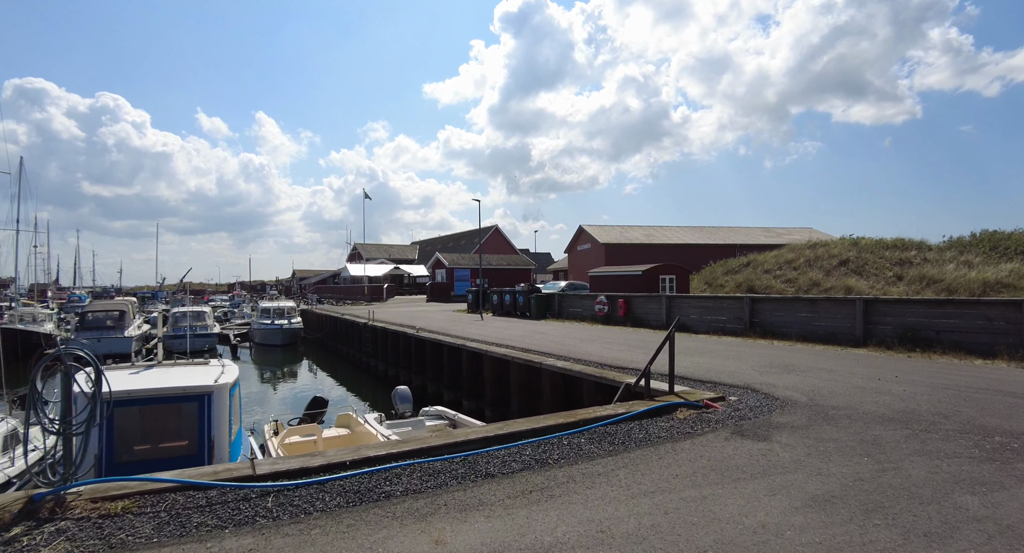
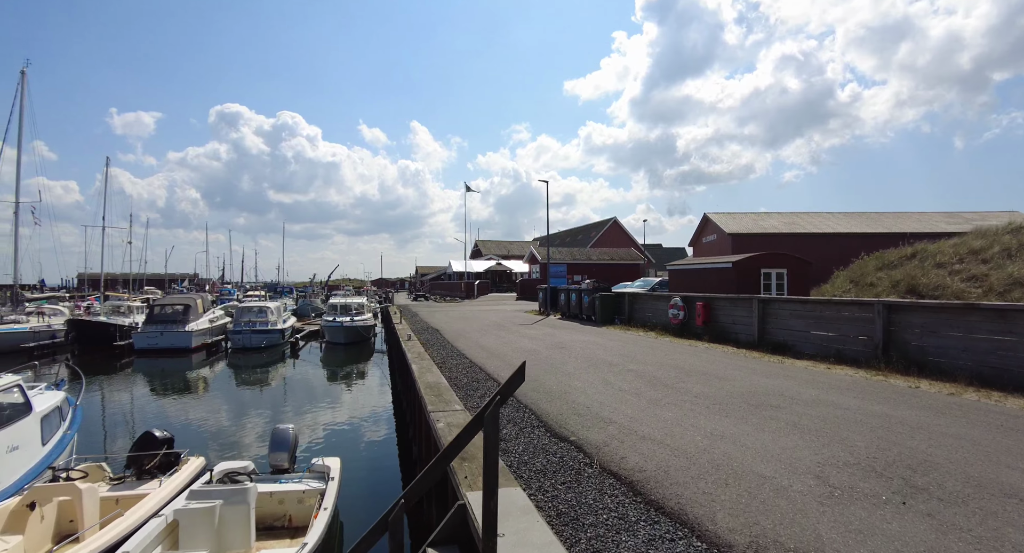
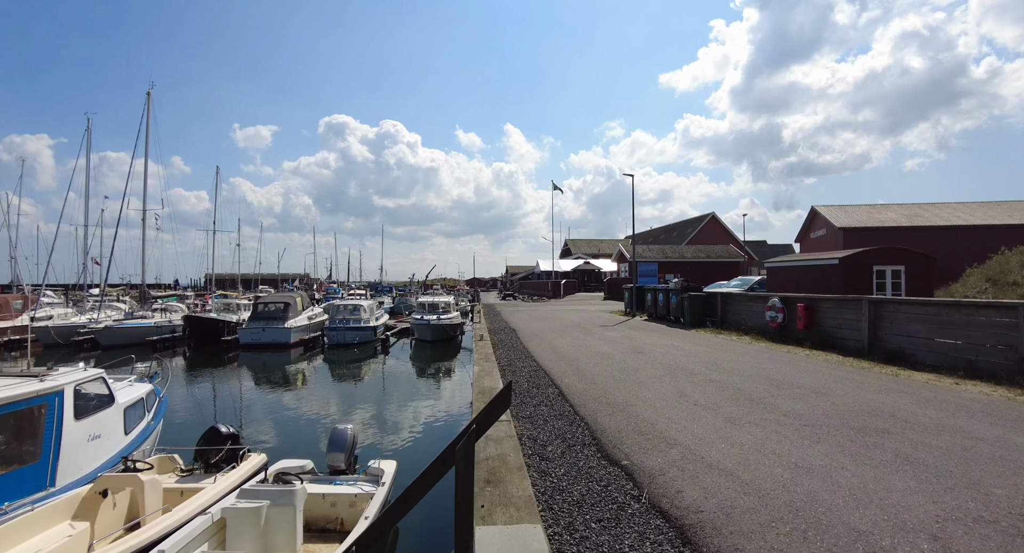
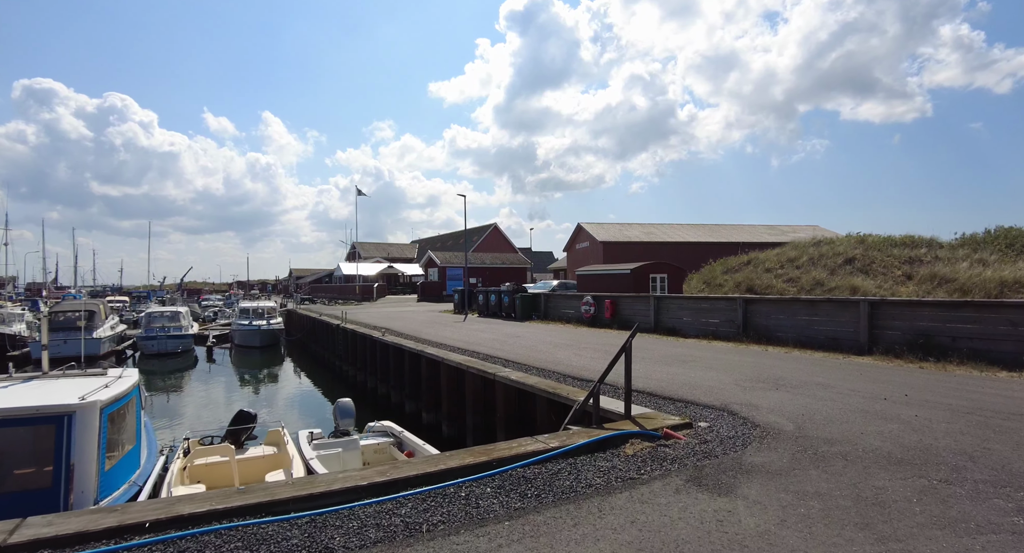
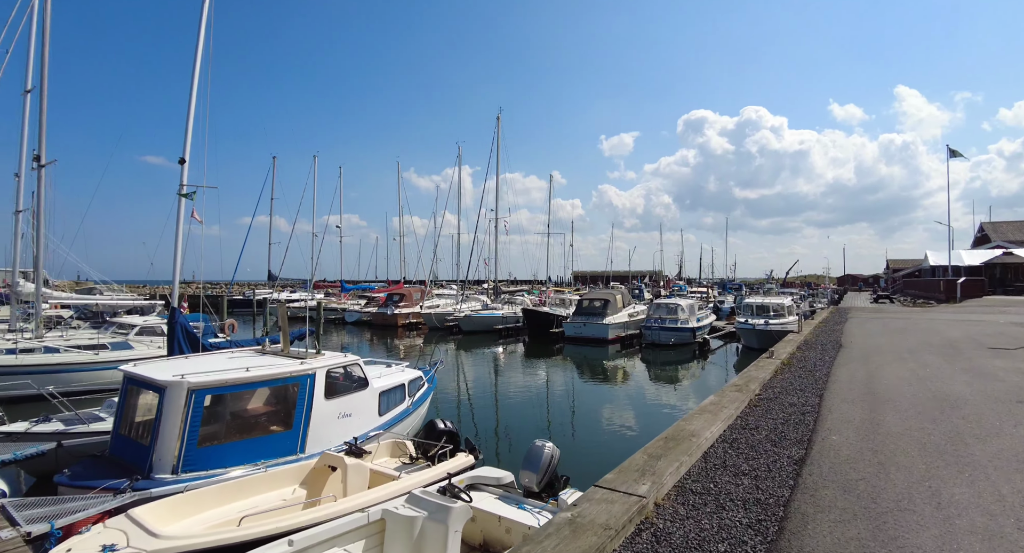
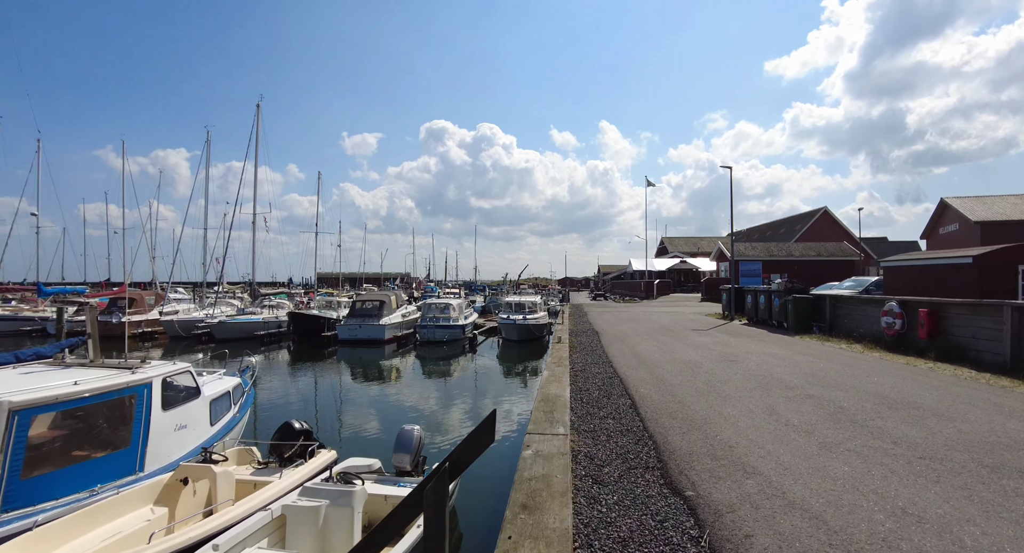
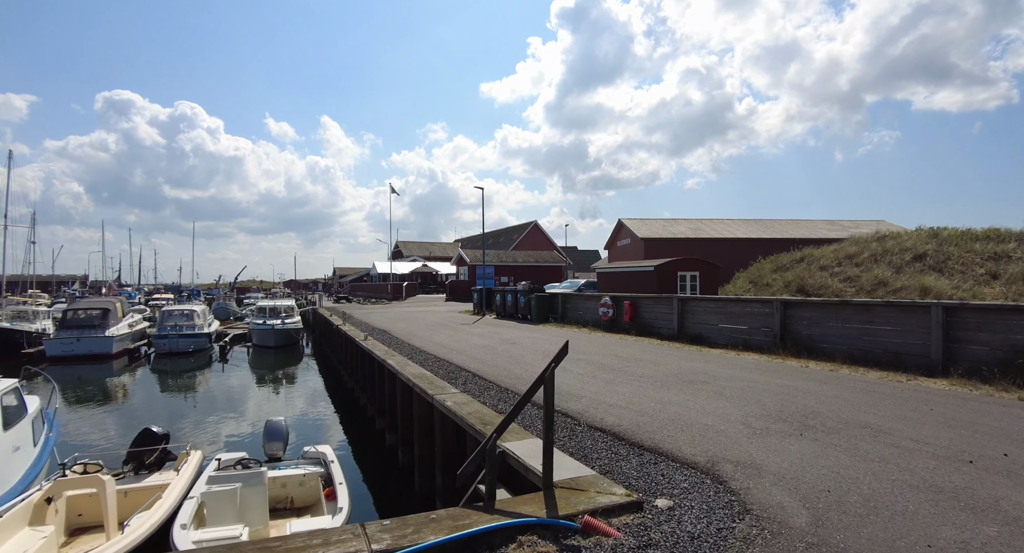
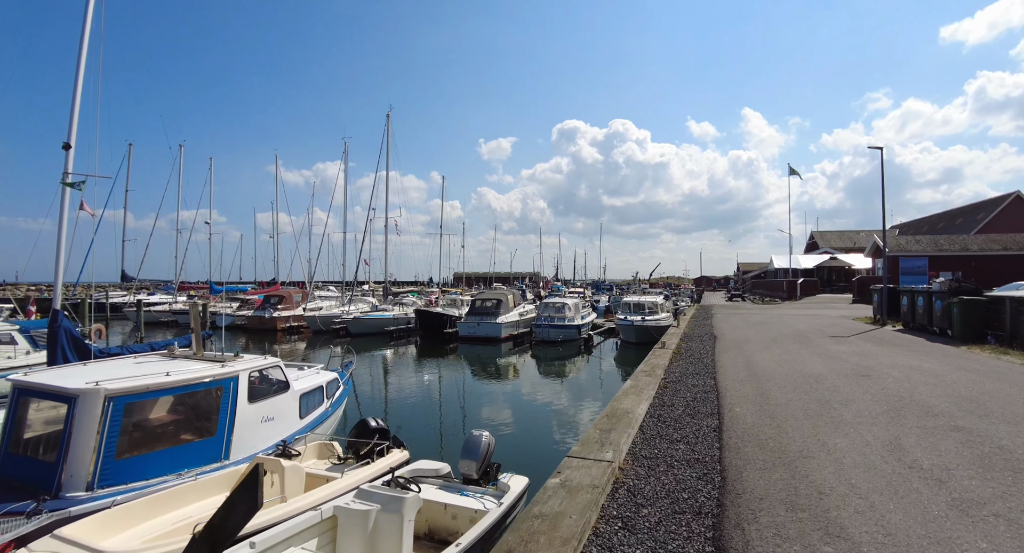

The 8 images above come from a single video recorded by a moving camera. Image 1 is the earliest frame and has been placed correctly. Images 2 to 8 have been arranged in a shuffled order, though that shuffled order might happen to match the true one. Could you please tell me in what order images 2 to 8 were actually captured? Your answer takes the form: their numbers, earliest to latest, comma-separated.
4, 7, 2, 3, 6, 8, 5
